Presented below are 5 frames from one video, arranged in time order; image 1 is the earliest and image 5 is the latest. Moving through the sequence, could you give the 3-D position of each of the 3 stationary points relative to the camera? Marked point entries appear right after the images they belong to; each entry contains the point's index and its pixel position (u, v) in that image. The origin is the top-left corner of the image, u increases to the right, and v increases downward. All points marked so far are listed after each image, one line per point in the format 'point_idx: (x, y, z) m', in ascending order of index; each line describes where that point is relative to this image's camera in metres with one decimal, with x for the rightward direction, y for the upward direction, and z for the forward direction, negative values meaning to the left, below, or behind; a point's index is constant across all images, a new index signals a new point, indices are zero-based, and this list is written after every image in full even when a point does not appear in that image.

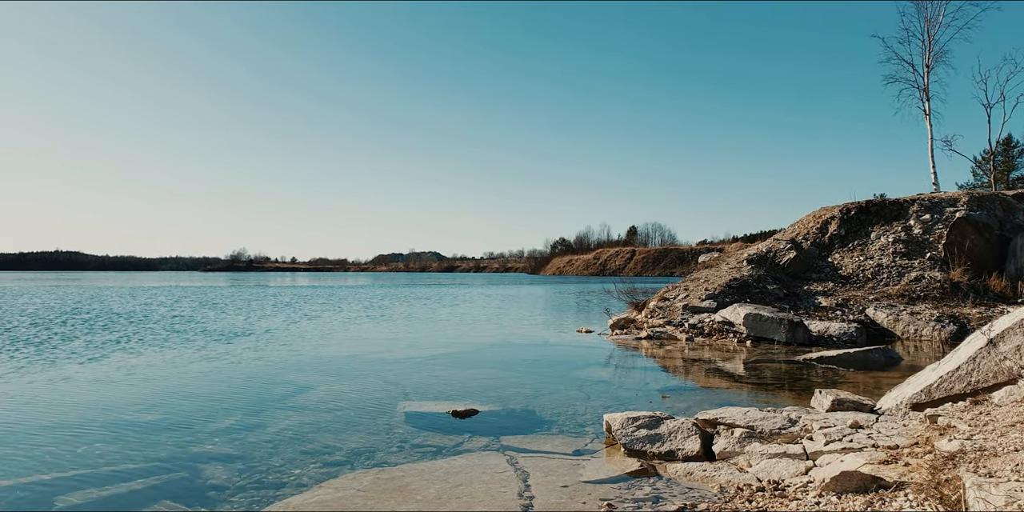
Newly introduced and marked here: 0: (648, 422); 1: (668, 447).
0: (+3.4, -4.1, +14.4) m
1: (+3.6, -4.5, +13.6) m
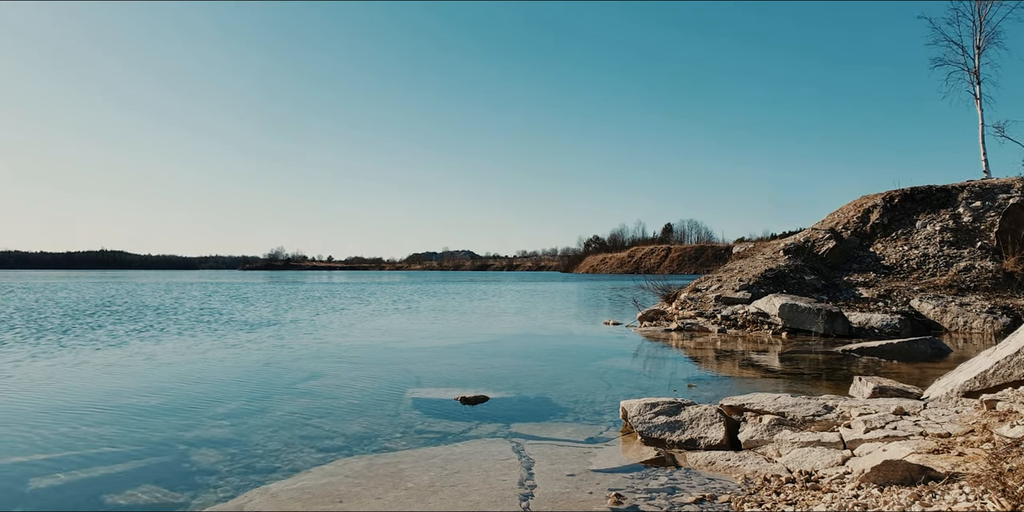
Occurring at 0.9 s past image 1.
0: (+3.6, -3.5, +13.3) m
1: (+3.8, -3.9, +12.5) m
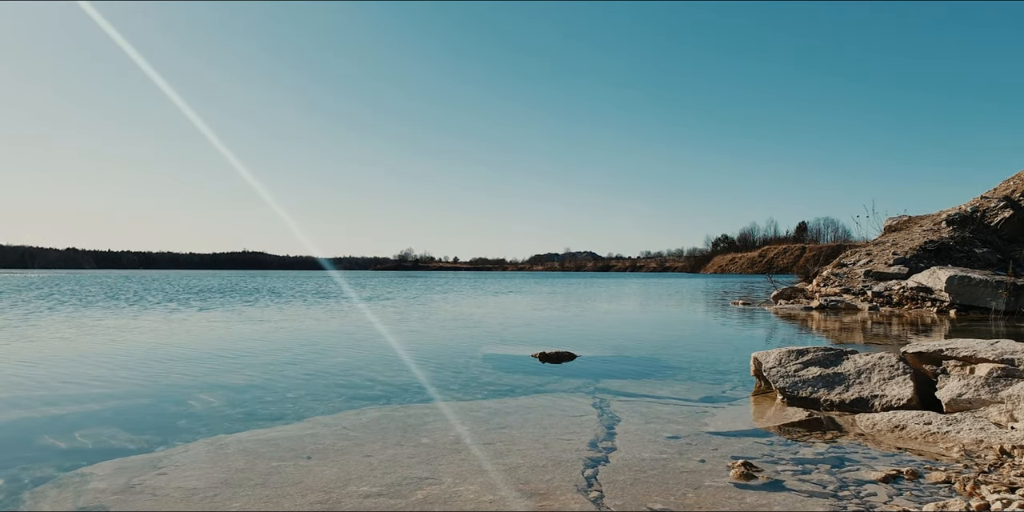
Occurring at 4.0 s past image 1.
0: (+4.9, -1.6, +9.3) m
1: (+5.0, -2.0, +8.4) m
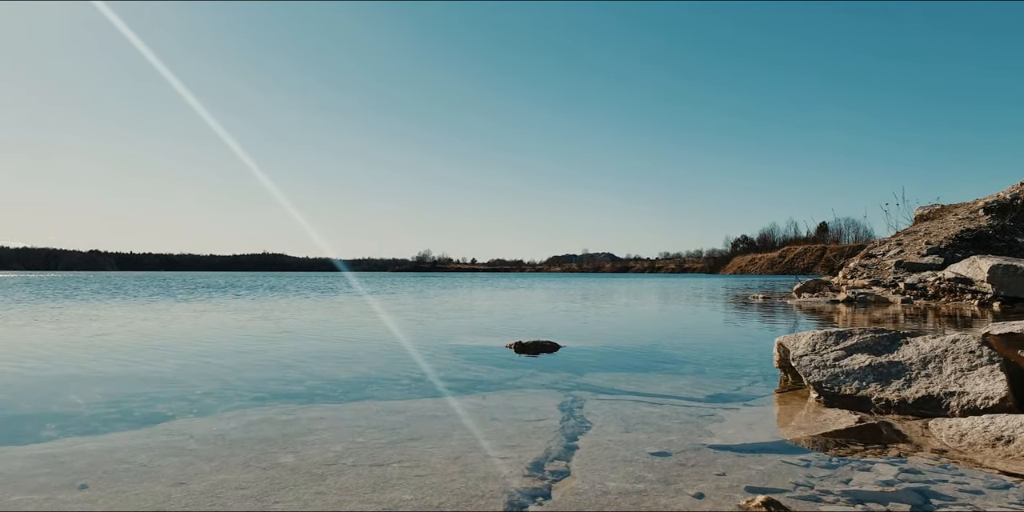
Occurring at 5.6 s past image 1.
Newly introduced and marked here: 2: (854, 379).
0: (+4.3, -1.0, +7.0) m
1: (+4.3, -1.4, +6.1) m
2: (+3.9, -1.4, +6.6) m
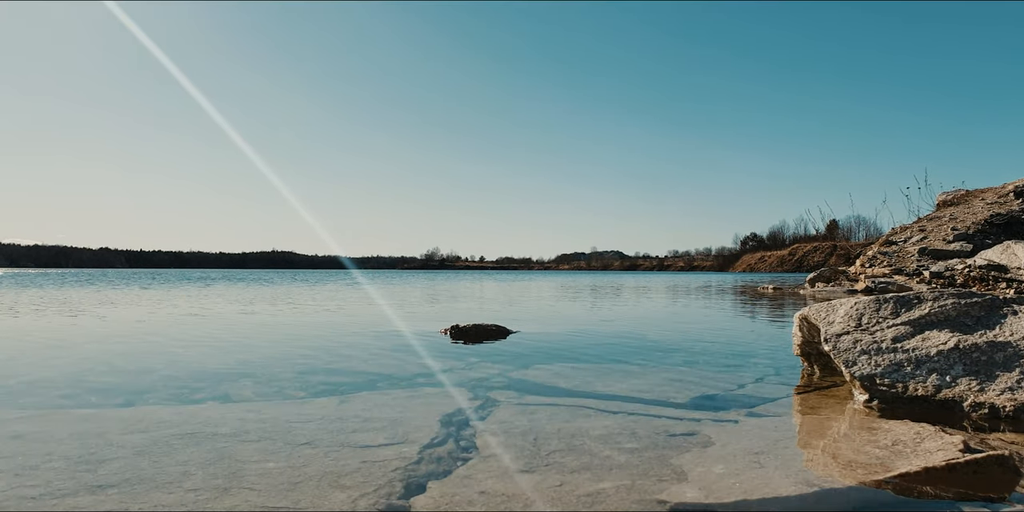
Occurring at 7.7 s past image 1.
0: (+3.3, -0.4, +4.5) m
1: (+3.4, -0.8, +3.6) m
2: (+2.9, -0.8, +4.1) m
